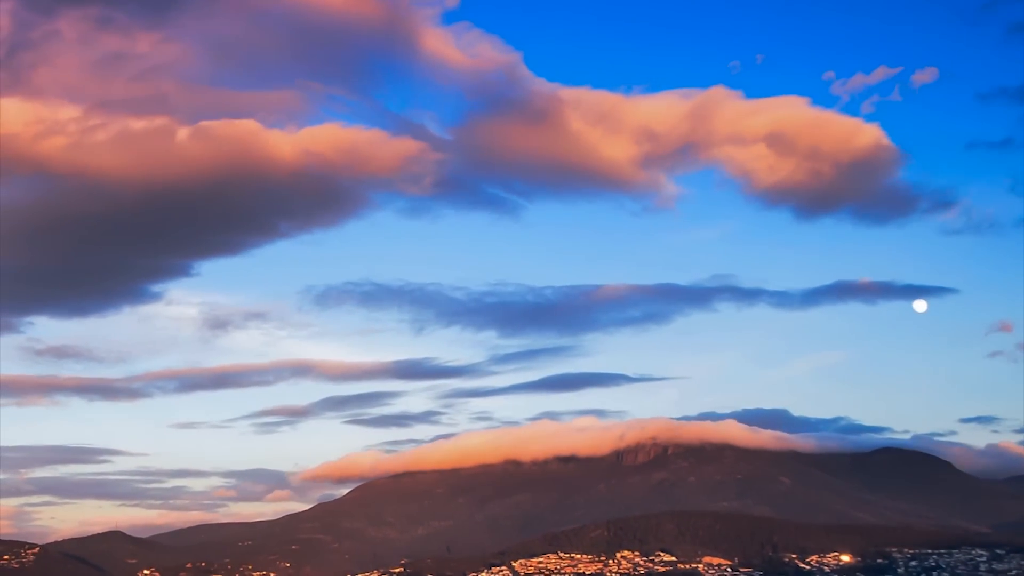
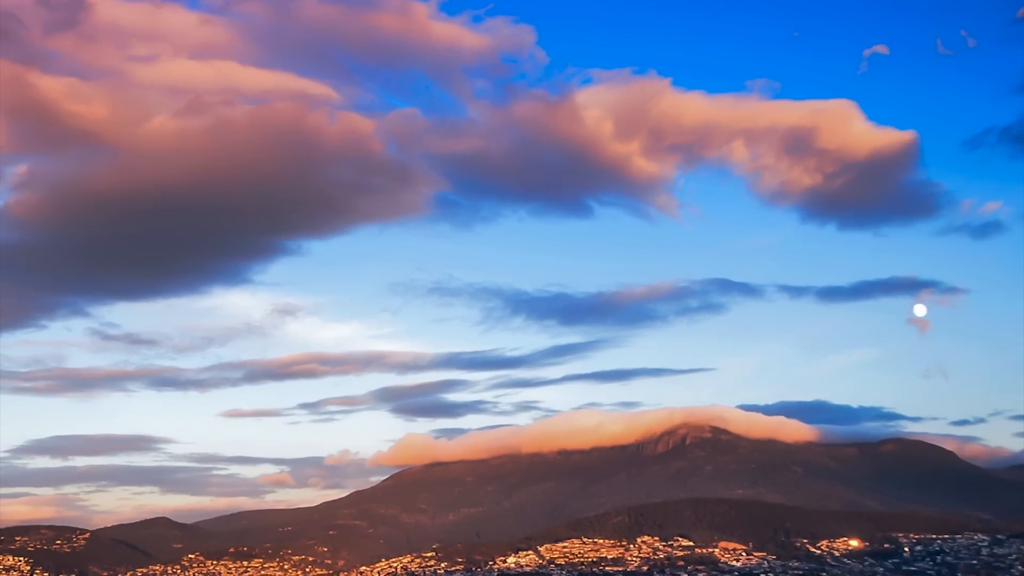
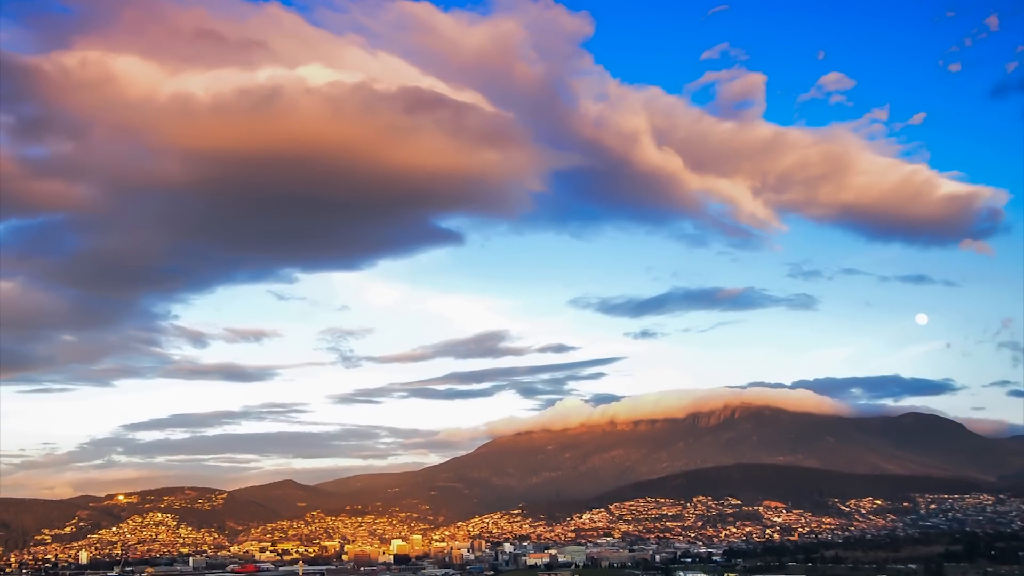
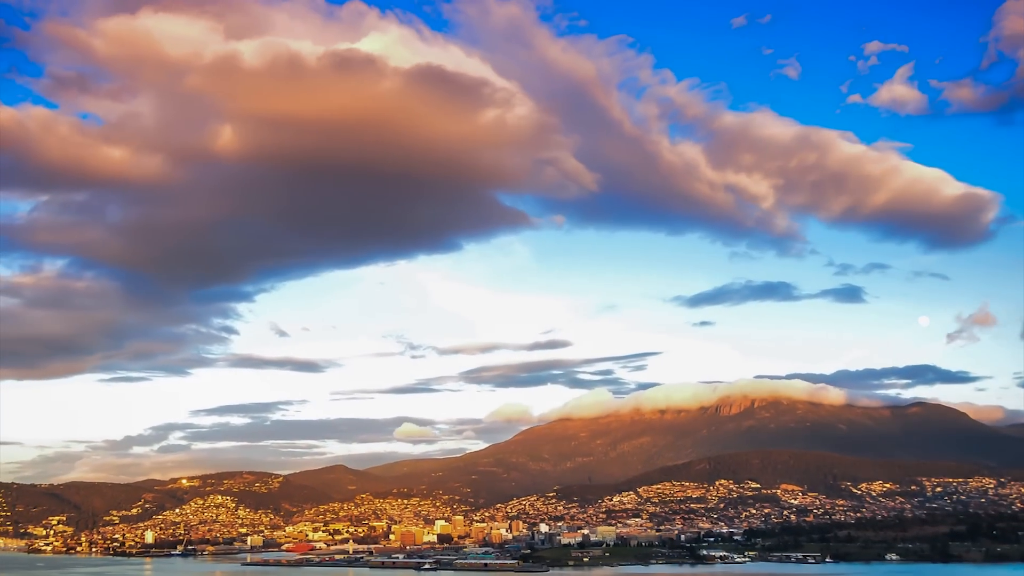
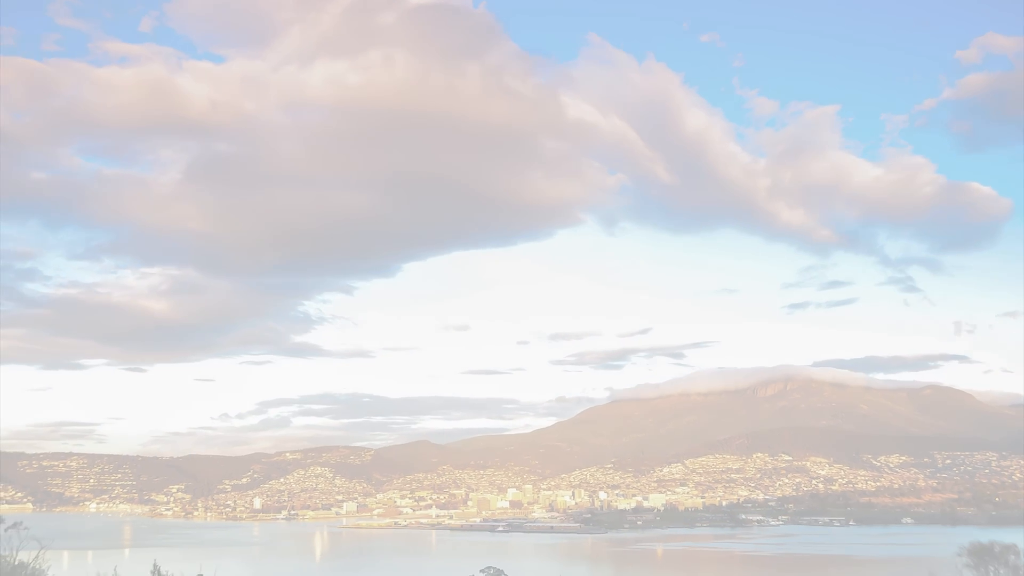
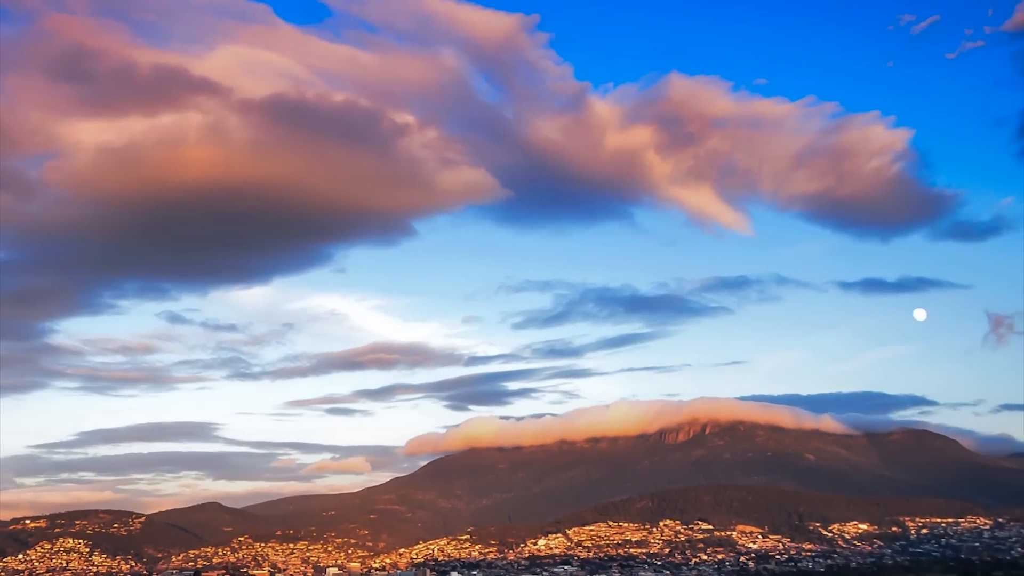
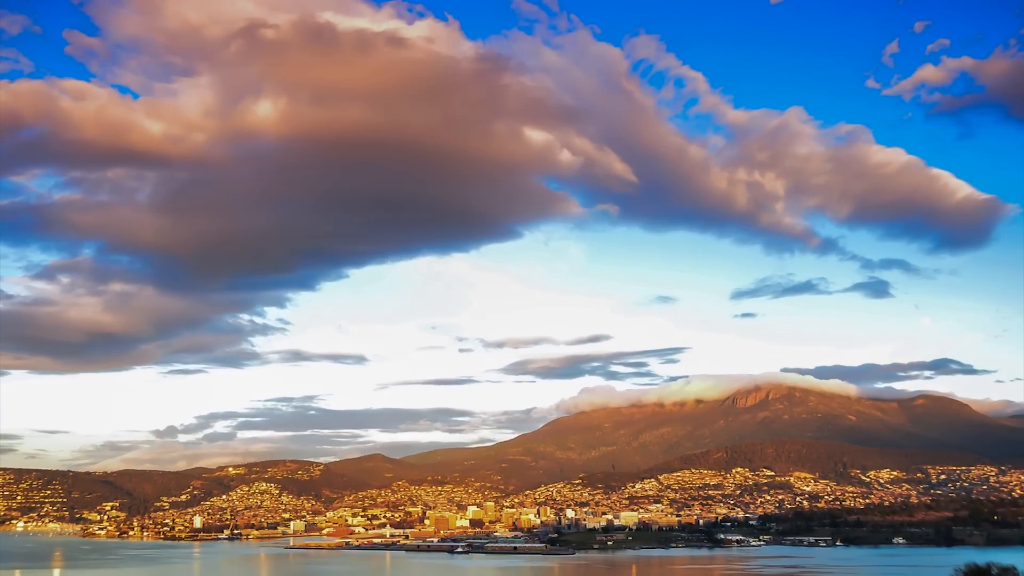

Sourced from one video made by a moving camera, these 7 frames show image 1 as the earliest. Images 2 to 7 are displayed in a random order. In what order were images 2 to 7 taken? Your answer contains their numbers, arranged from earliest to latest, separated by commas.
2, 6, 3, 4, 7, 5
